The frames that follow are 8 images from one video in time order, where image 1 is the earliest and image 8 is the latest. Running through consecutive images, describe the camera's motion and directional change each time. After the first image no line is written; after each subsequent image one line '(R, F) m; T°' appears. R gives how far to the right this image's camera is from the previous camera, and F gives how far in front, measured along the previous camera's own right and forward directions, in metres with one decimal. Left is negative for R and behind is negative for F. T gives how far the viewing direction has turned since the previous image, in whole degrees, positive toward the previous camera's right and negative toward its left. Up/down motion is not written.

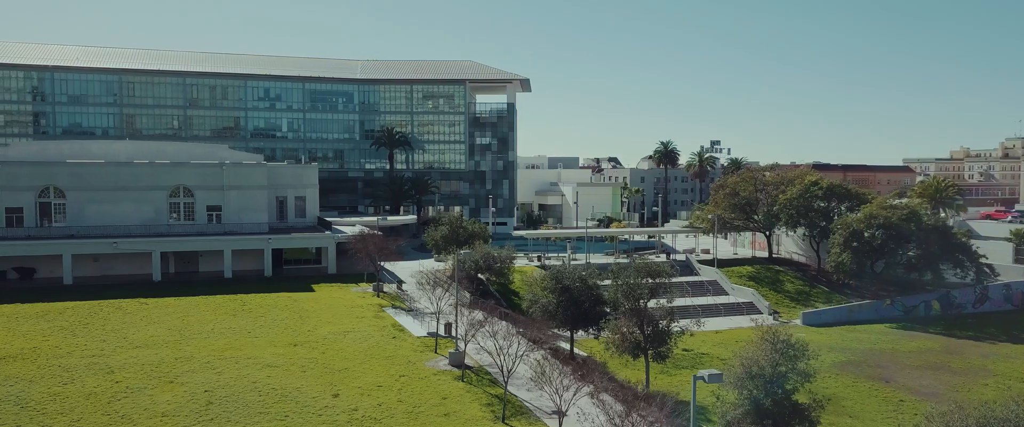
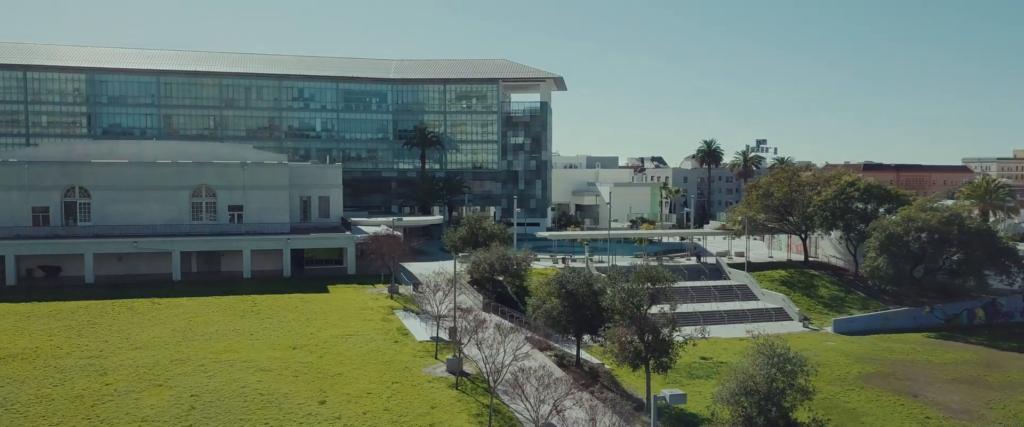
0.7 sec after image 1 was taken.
(+1.8, +1.2) m; -4°
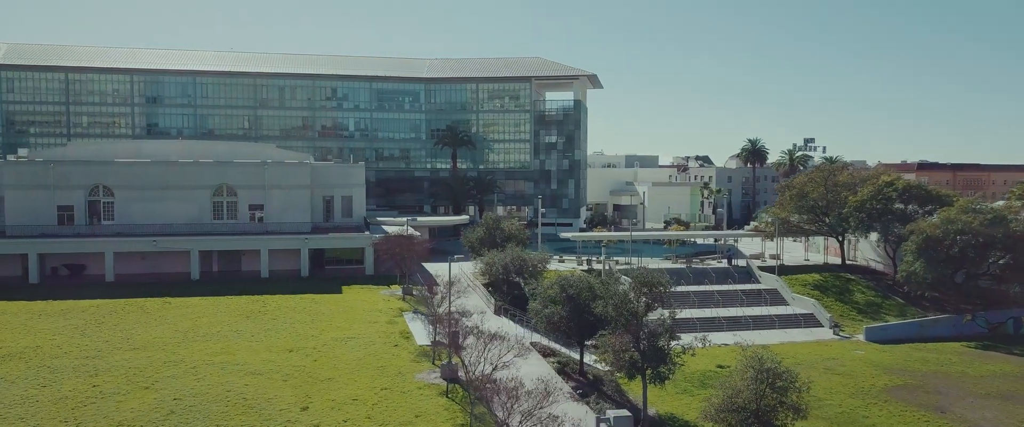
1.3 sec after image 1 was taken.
(+1.8, +1.2) m; -4°
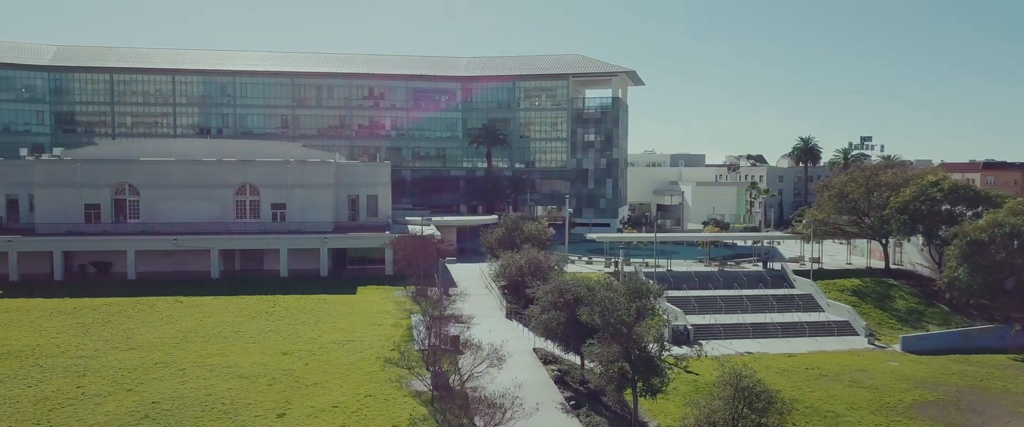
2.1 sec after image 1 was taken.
(+2.1, +1.4) m; -4°
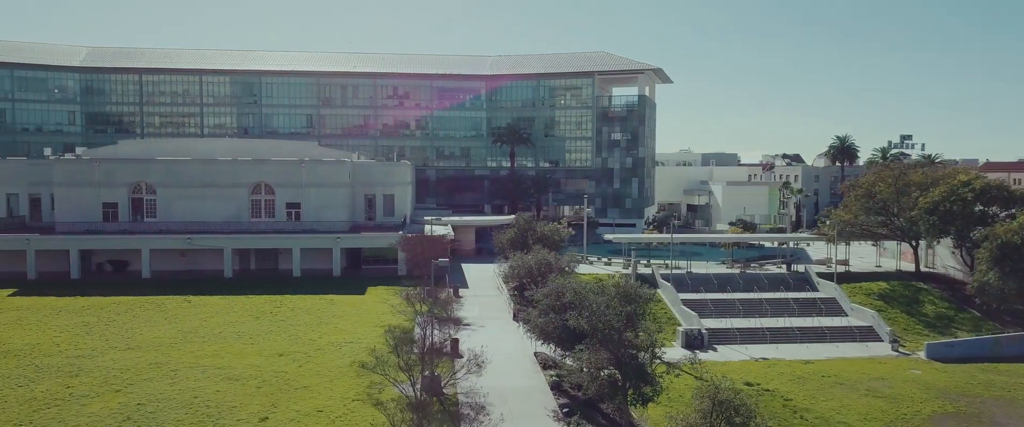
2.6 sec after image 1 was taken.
(+1.4, +0.9) m; -3°
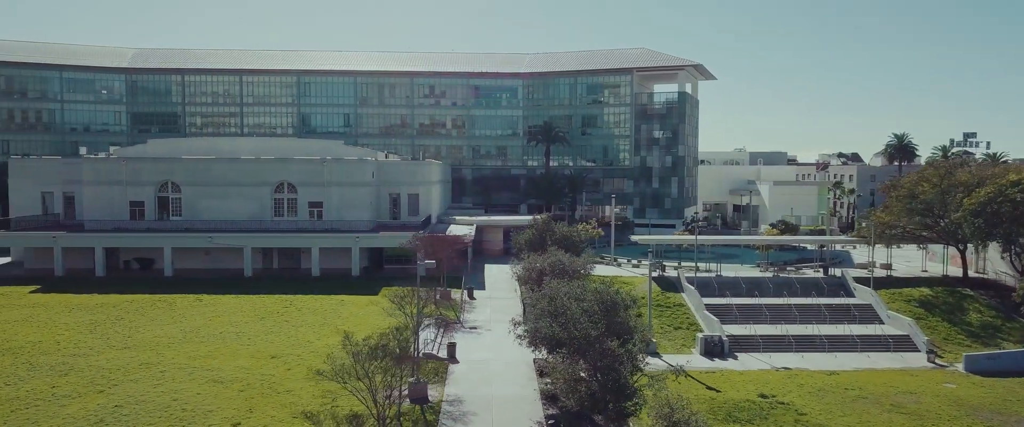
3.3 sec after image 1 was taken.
(+2.1, +1.3) m; -4°
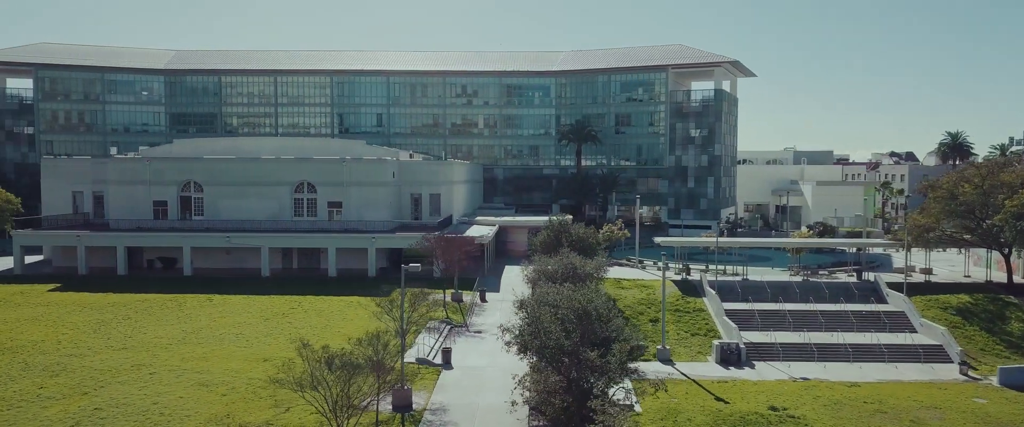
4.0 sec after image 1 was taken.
(+1.9, +1.1) m; -4°
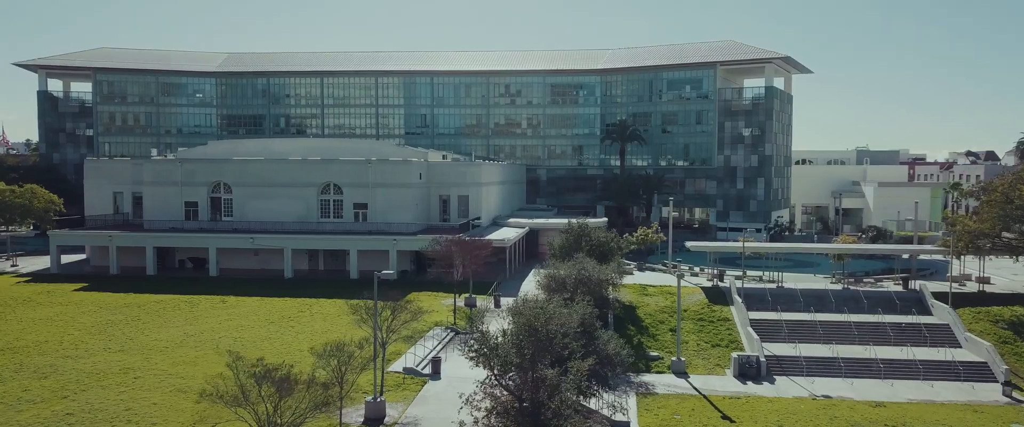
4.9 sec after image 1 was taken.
(+2.6, +1.4) m; -5°
